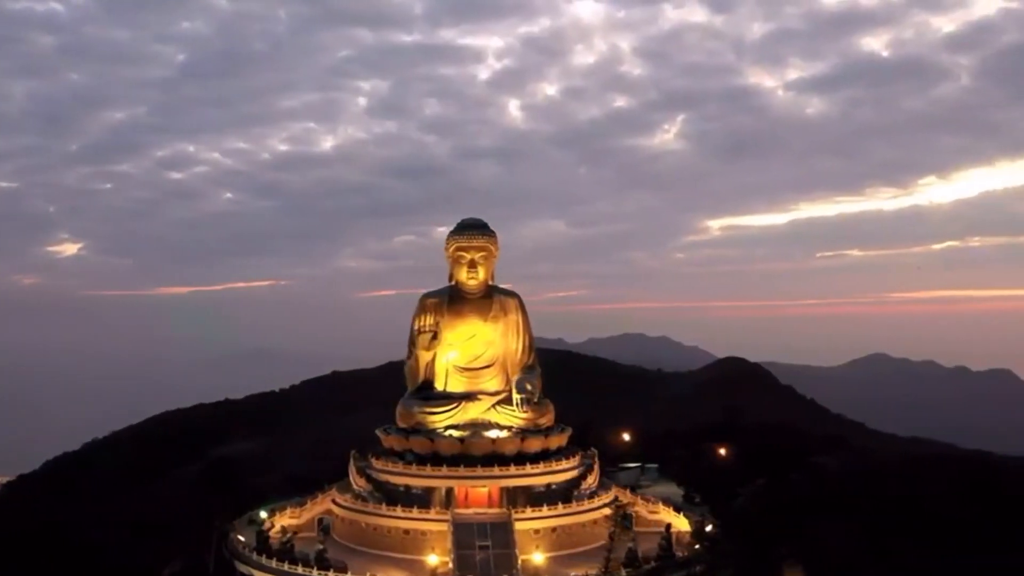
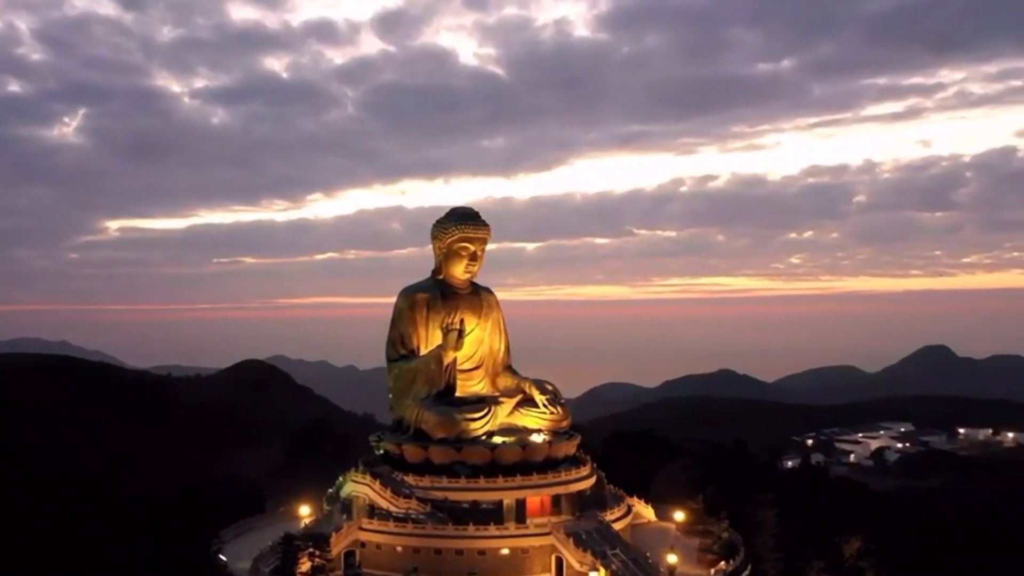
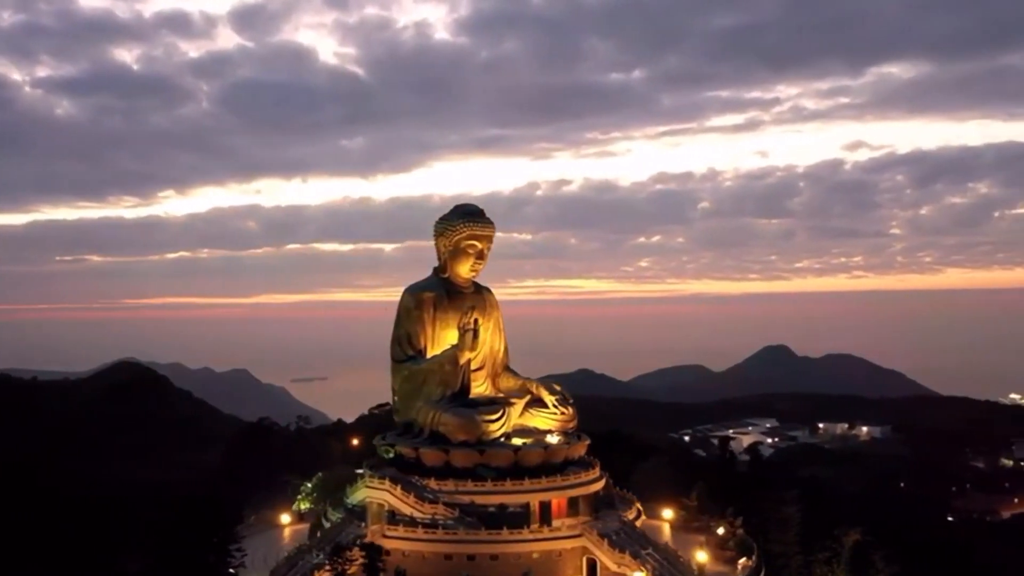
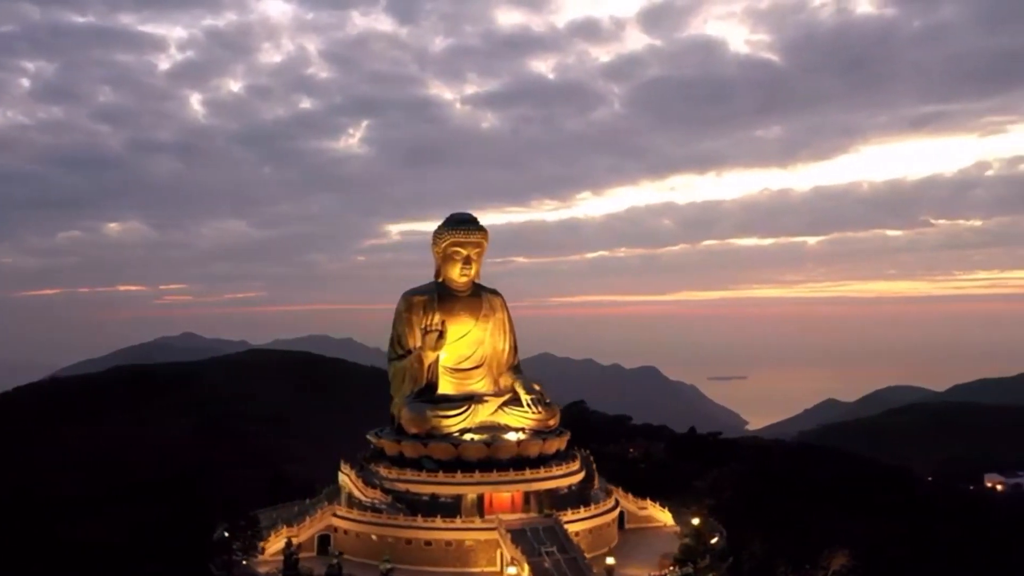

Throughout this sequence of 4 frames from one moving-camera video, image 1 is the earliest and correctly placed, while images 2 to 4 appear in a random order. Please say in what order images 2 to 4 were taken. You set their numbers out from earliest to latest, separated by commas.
4, 2, 3
